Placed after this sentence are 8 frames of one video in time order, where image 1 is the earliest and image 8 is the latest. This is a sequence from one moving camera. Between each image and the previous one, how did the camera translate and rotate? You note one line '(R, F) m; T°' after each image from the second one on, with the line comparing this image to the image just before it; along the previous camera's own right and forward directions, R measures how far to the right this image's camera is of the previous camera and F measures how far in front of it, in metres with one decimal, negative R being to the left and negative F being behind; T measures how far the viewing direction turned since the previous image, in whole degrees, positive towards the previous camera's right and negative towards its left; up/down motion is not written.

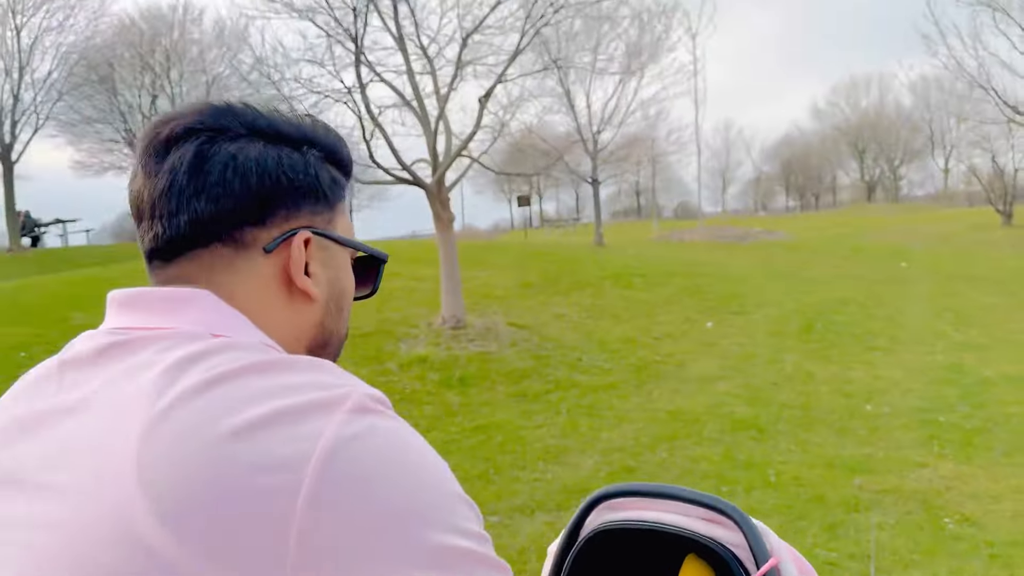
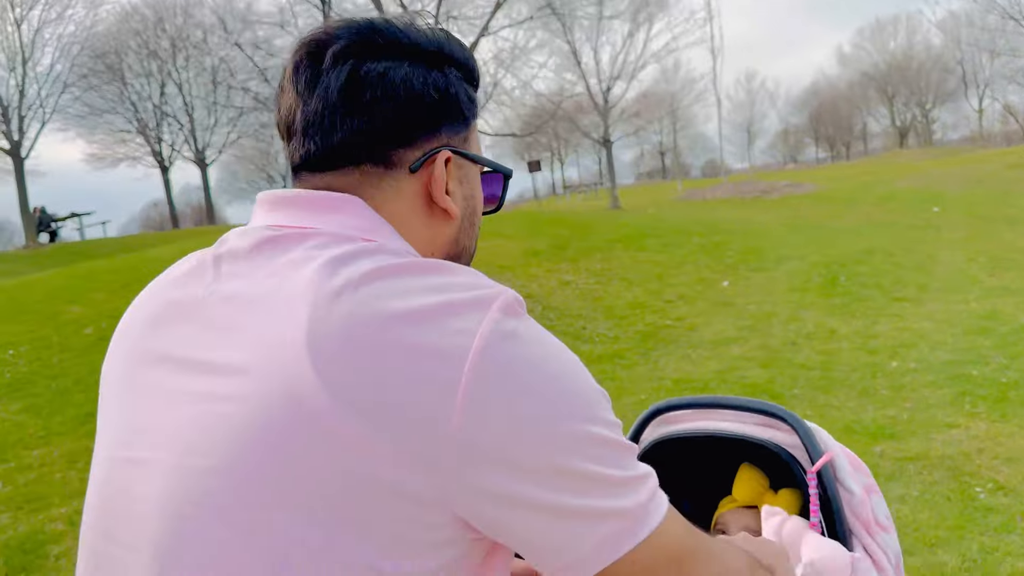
(+0.4, +0.5) m; -2°
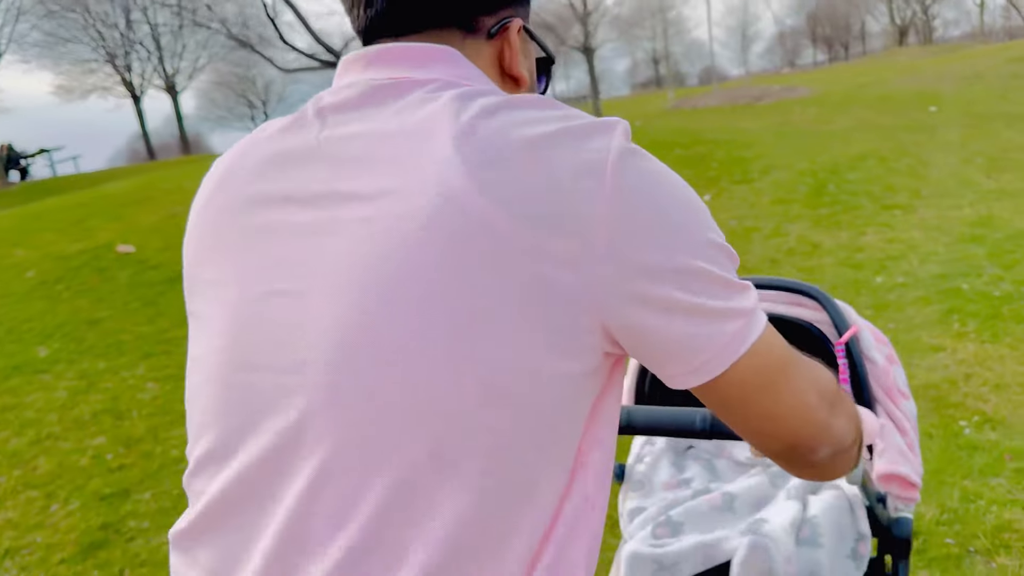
(+0.4, +0.6) m; 0°
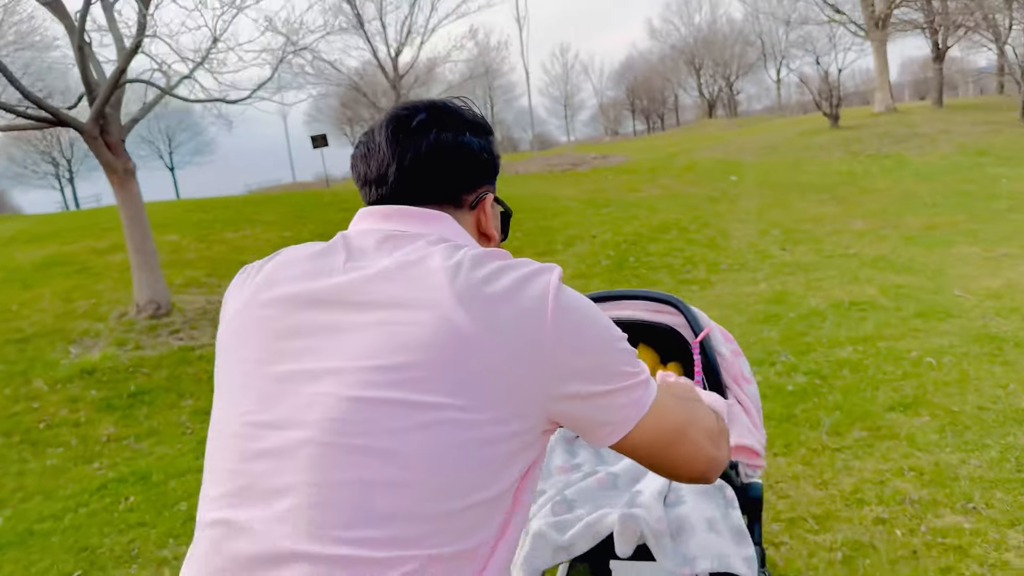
(+0.7, +1.0) m; +11°
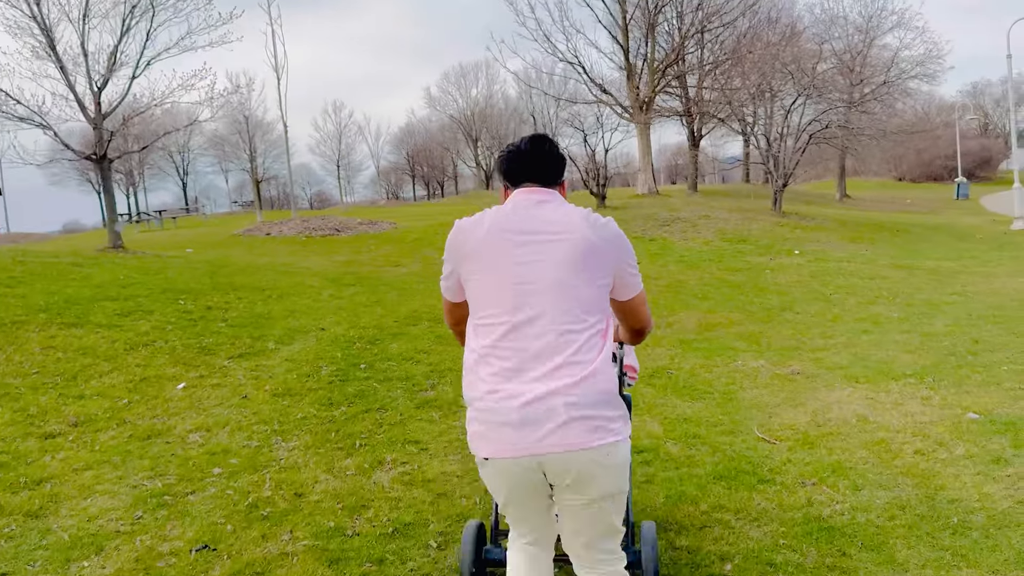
(+0.8, +2.1) m; +15°
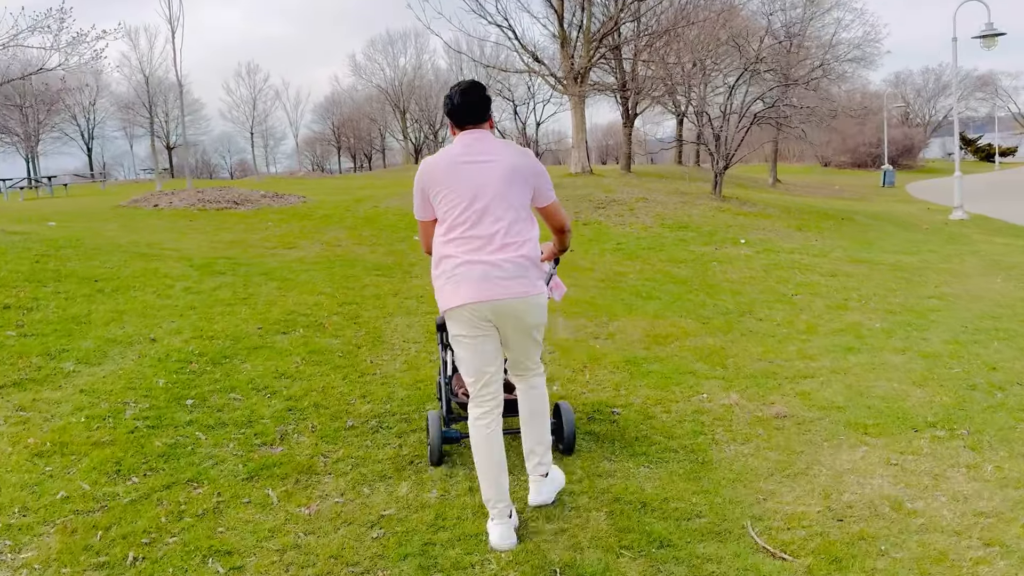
(+0.2, +1.9) m; +5°
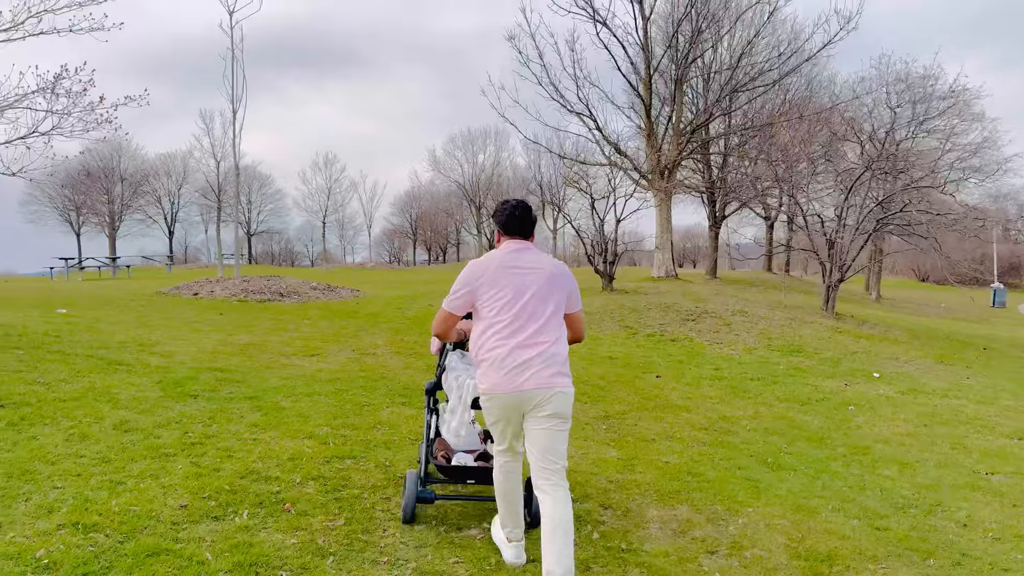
(0.0, +2.4) m; -5°
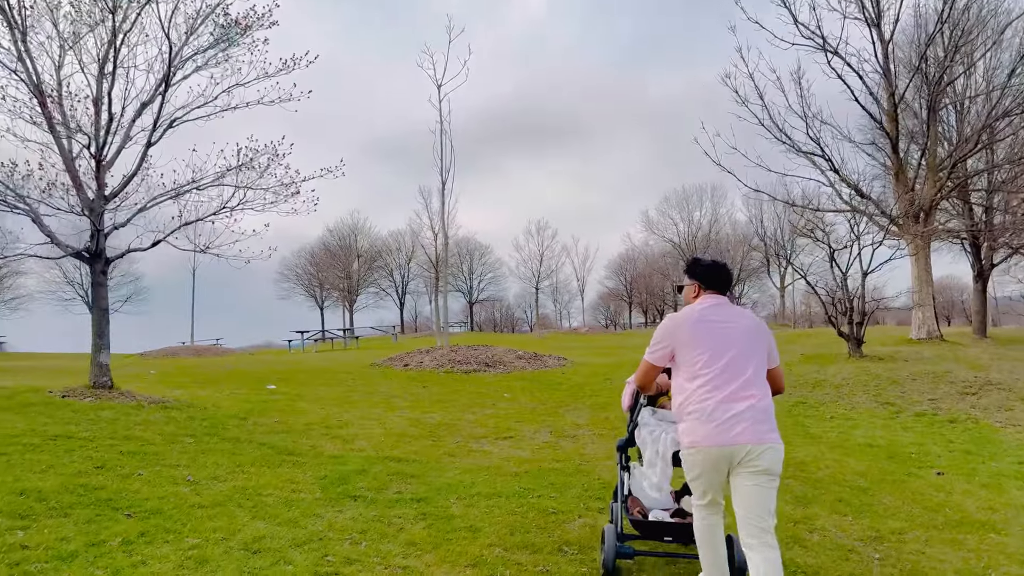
(0.0, +1.4) m; -15°
